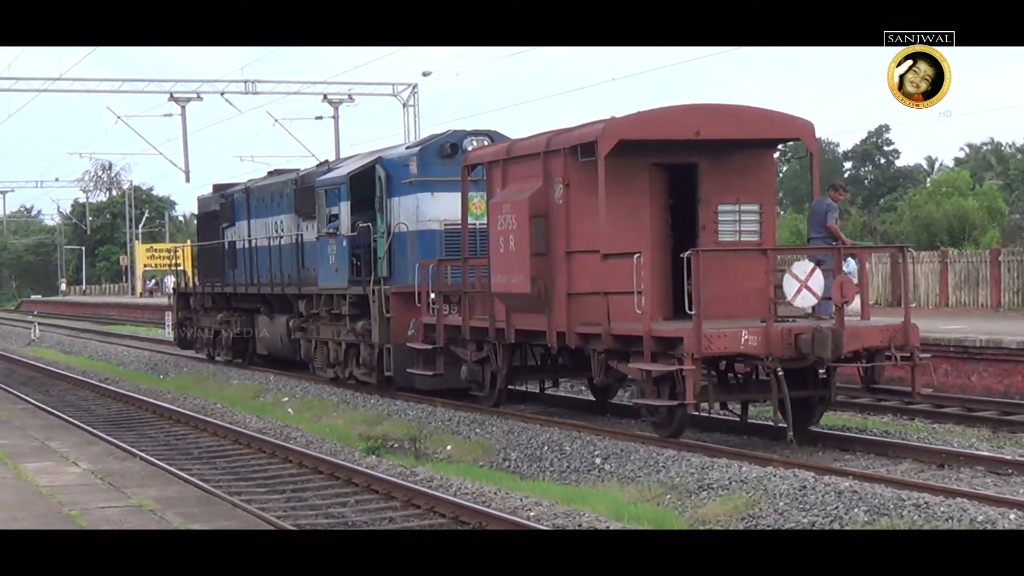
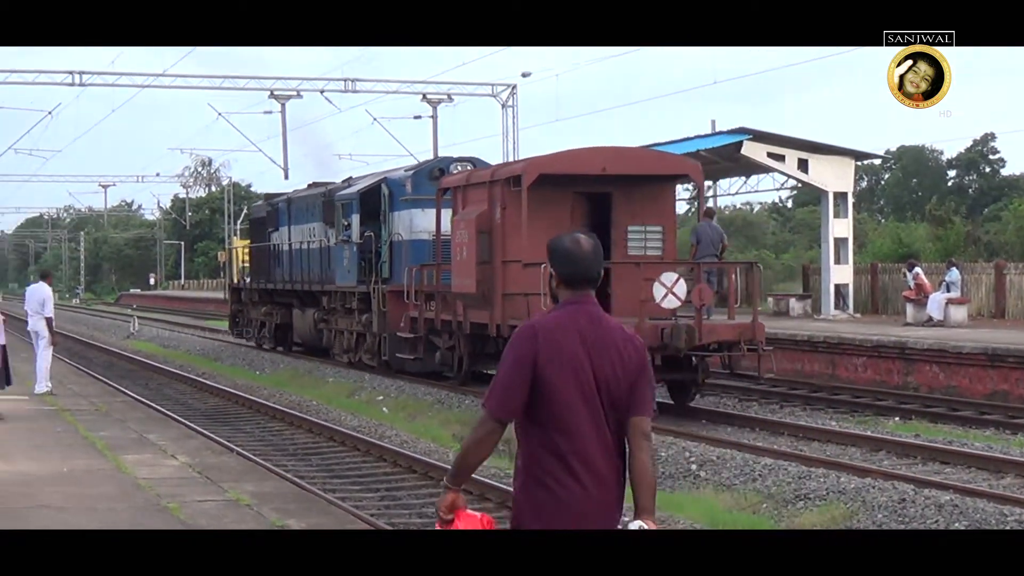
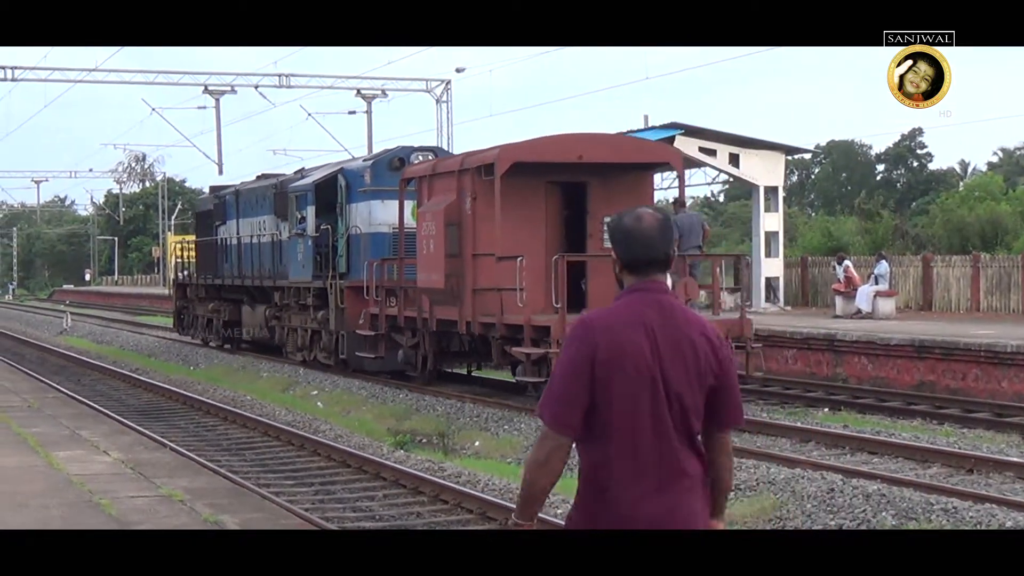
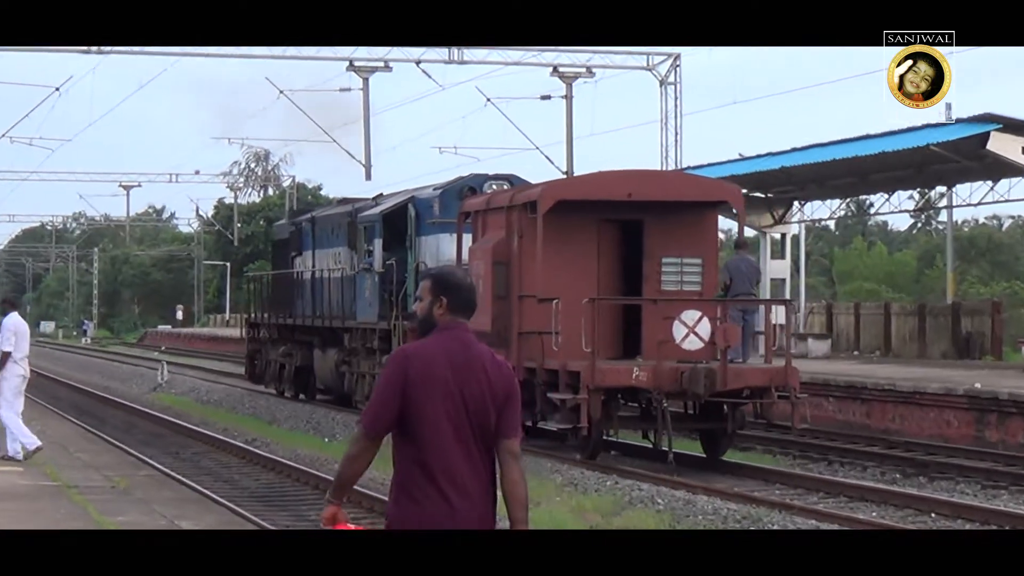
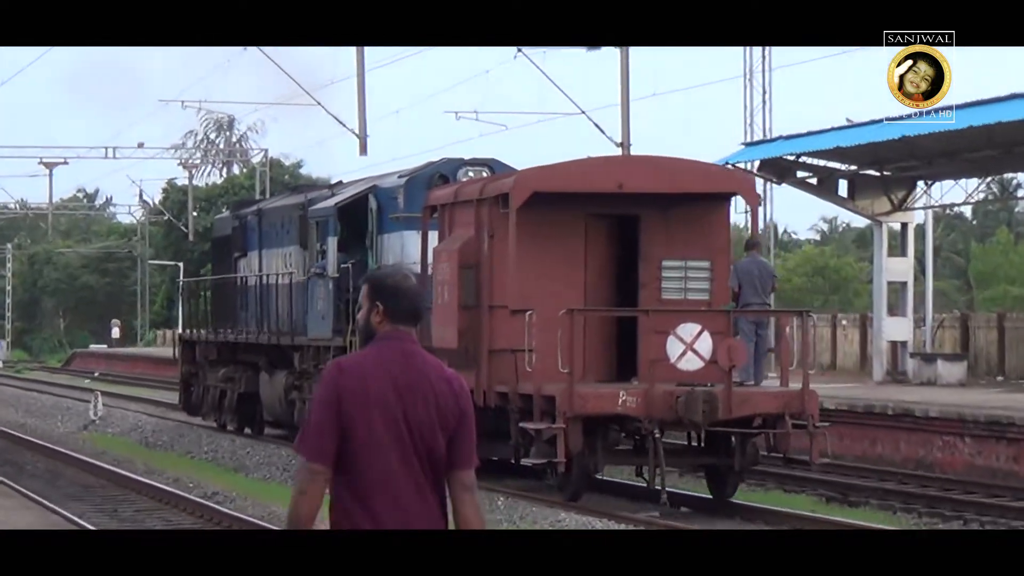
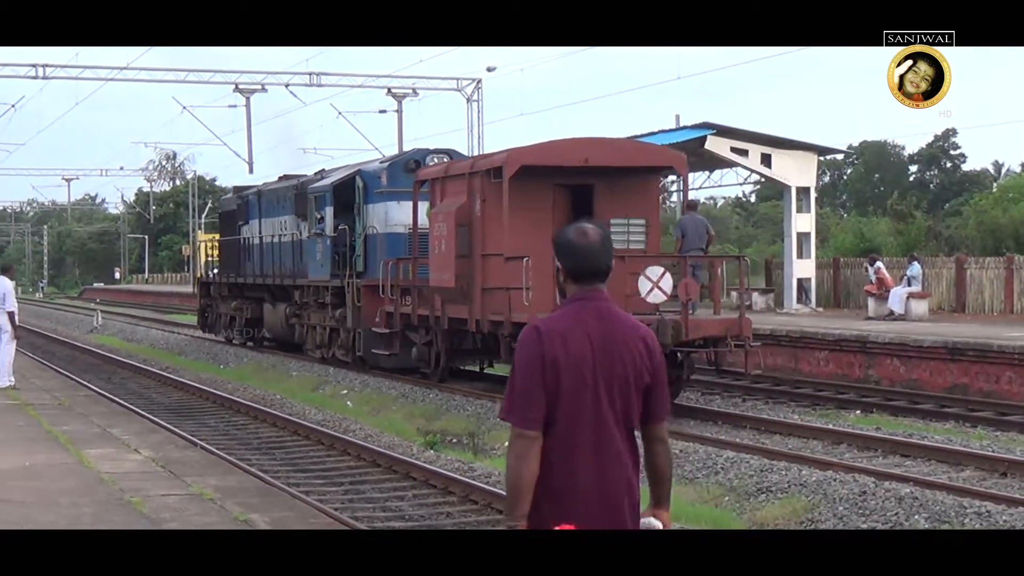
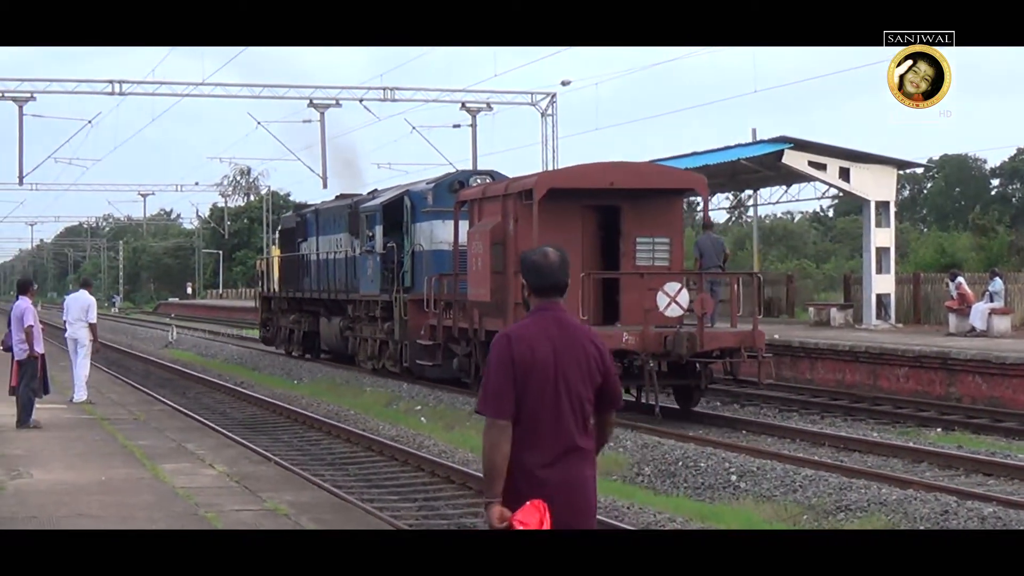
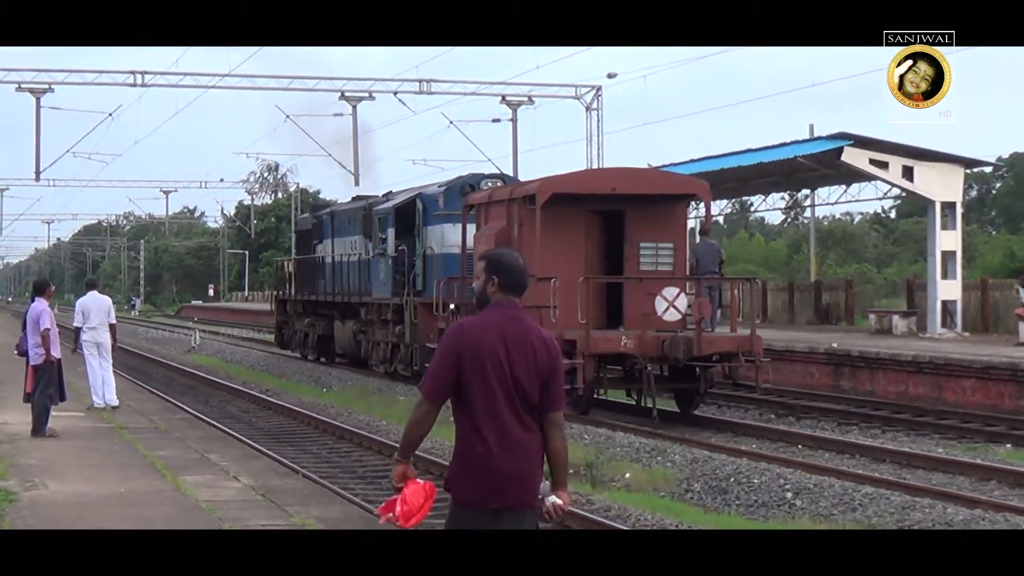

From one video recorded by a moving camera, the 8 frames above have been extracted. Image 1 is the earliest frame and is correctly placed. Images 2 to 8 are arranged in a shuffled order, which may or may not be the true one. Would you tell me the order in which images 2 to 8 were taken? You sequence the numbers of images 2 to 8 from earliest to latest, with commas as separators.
3, 6, 2, 7, 8, 4, 5
